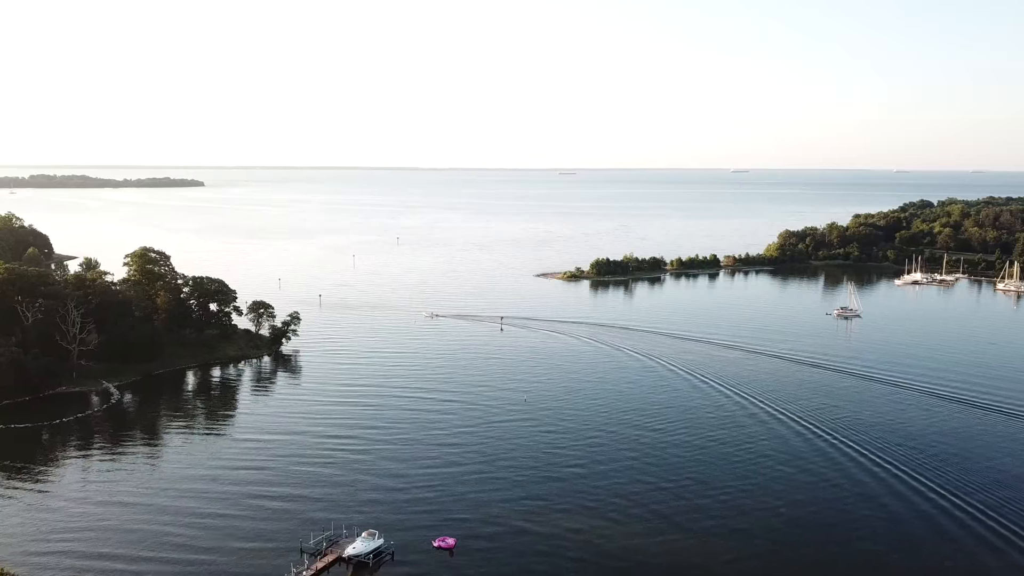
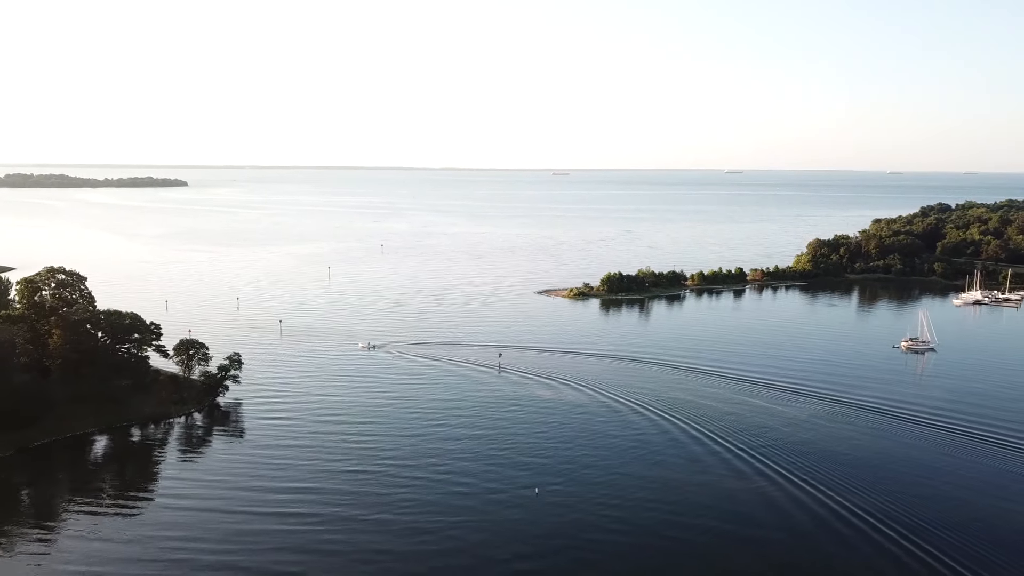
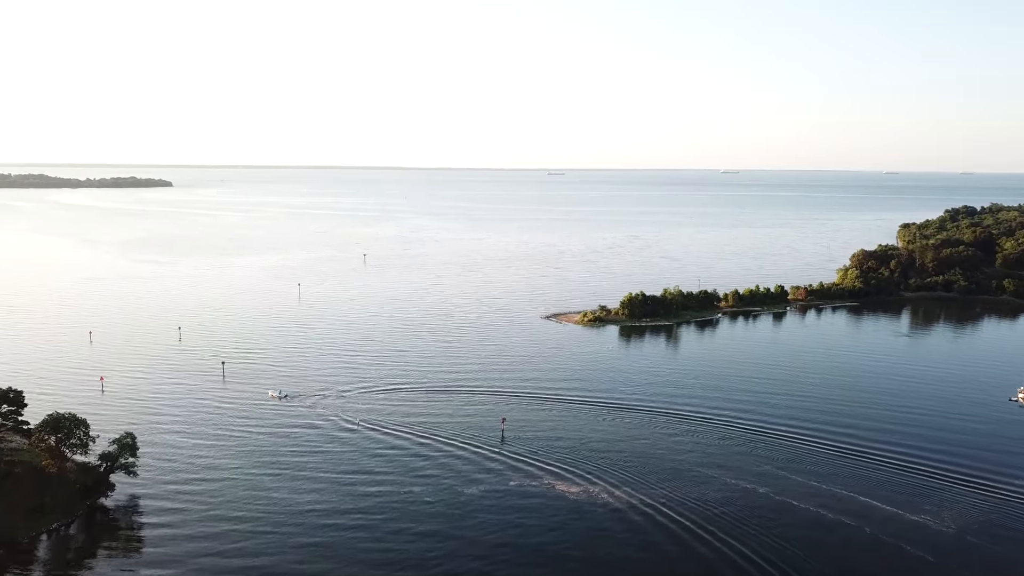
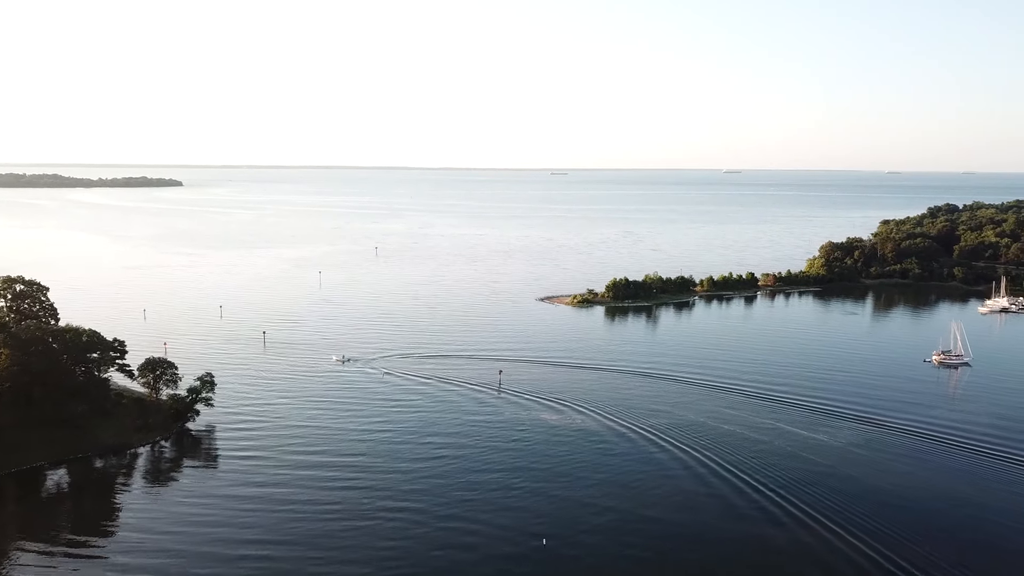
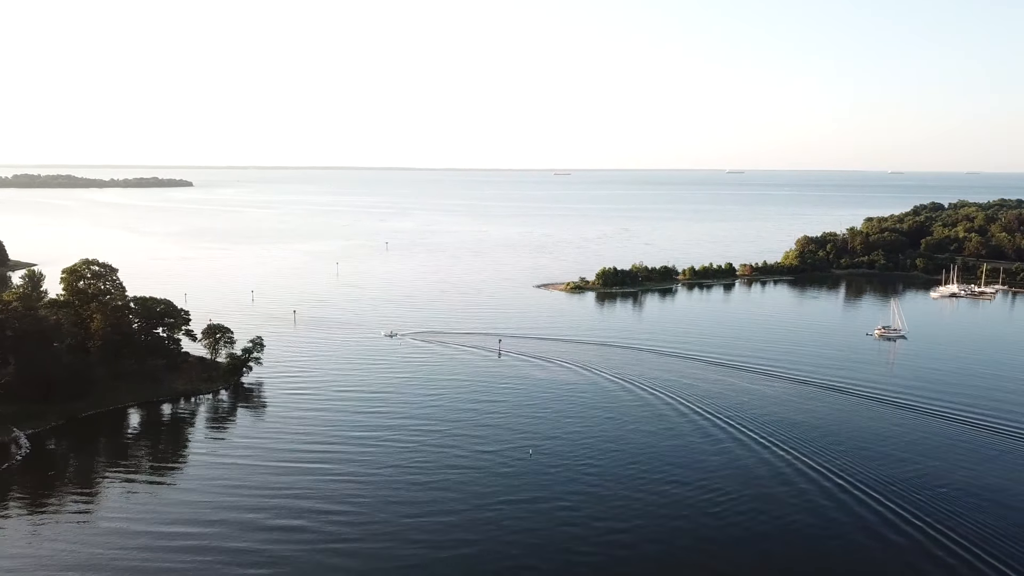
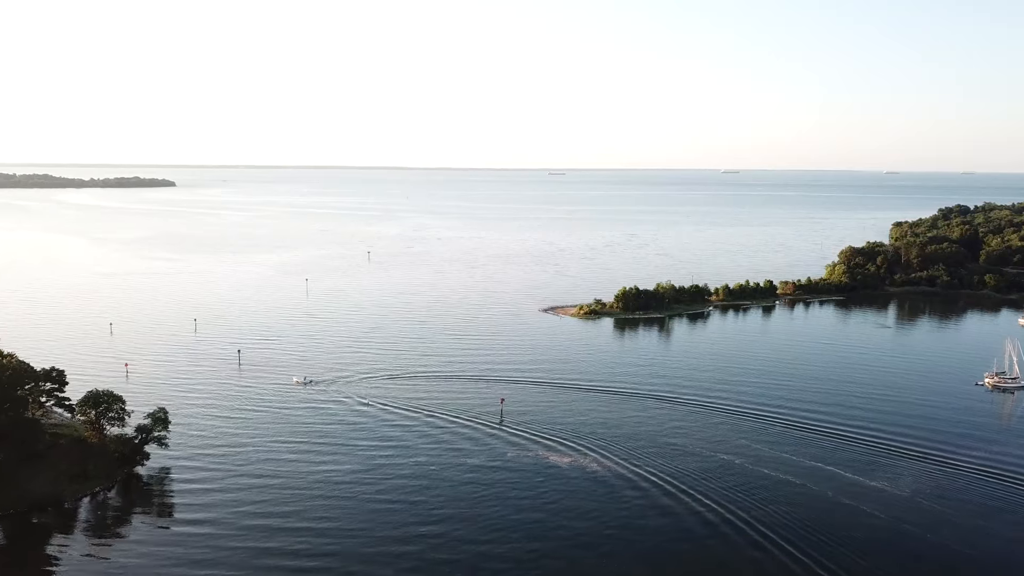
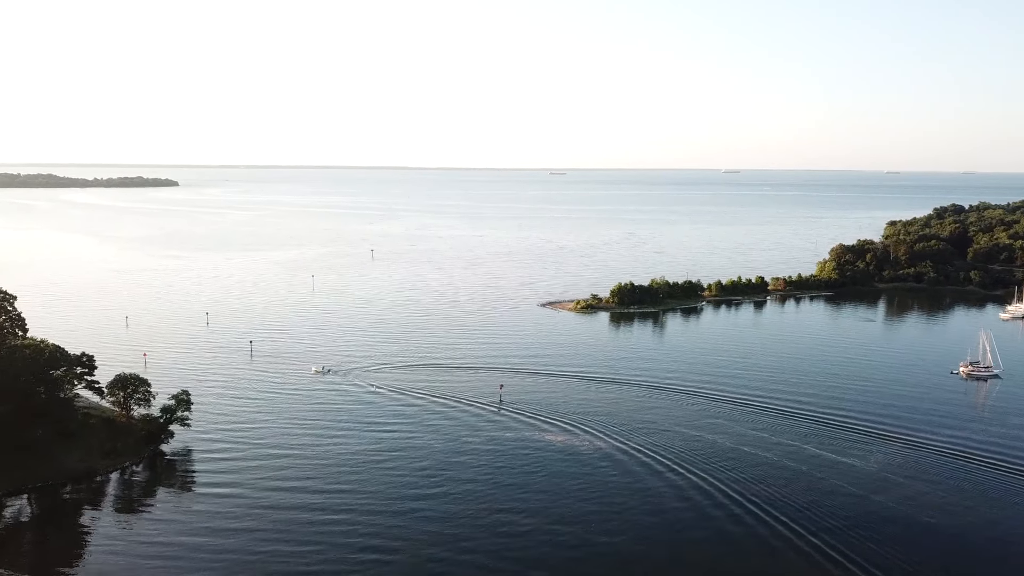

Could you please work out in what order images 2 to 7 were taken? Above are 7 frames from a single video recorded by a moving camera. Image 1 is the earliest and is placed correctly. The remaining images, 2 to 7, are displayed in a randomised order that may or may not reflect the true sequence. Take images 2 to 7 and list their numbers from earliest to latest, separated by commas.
5, 2, 4, 7, 6, 3
